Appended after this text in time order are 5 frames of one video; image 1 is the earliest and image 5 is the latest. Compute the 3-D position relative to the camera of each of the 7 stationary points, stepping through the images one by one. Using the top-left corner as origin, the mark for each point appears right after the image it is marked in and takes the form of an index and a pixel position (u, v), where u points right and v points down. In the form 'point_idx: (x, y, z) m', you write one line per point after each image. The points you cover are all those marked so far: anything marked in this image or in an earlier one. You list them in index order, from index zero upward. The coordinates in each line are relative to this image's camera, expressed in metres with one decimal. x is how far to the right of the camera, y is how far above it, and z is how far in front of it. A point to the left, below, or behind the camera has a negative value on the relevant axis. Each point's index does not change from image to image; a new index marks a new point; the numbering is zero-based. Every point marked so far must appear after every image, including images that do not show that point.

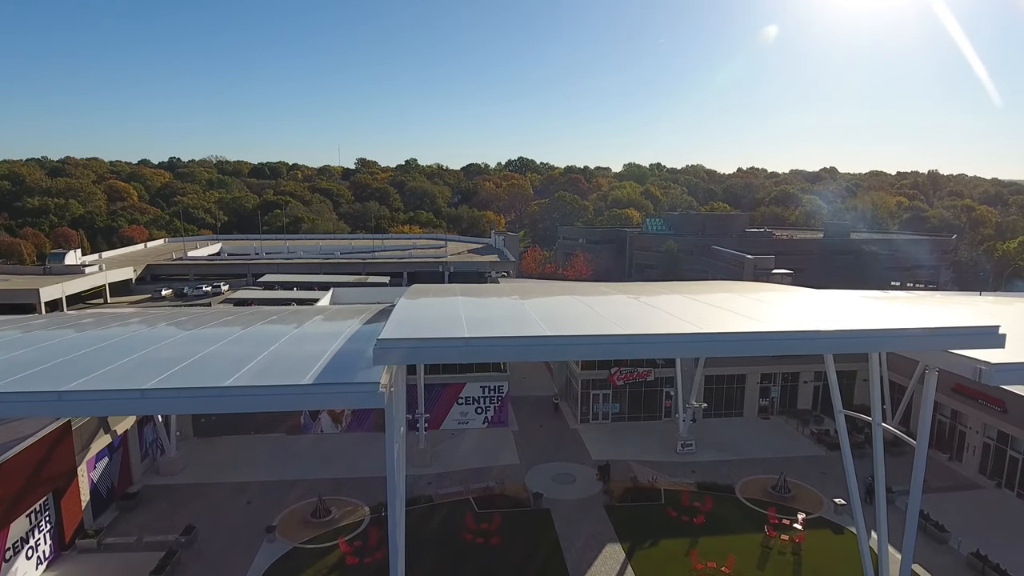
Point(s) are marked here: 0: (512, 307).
0: (0.0, -0.6, +16.2) m
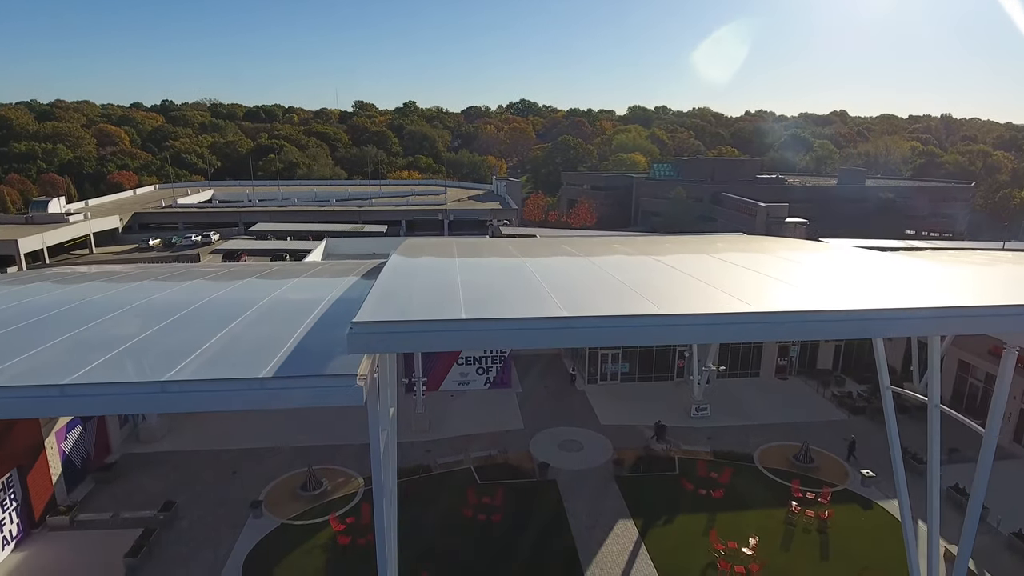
0: (+0.1, +0.4, +14.4) m
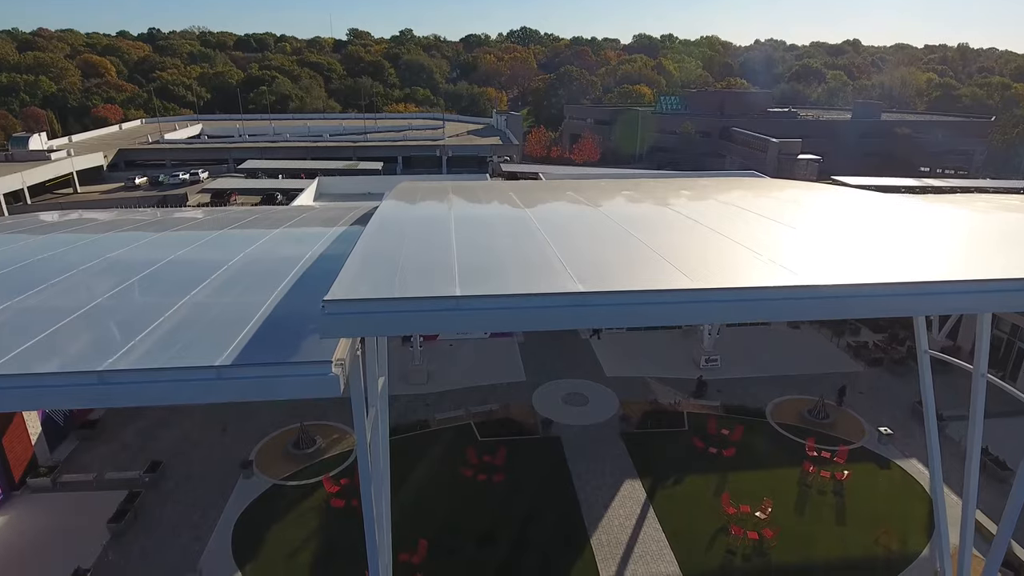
0: (+0.2, +1.4, +13.1) m
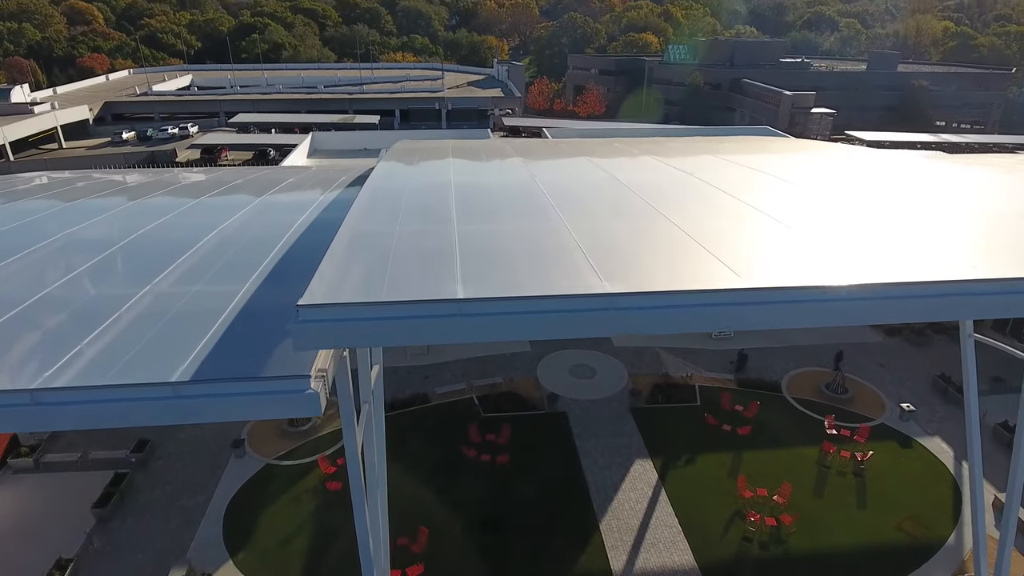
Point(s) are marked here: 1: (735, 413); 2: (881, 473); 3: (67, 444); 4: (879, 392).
0: (+0.3, +1.8, +11.9) m
1: (+5.9, -3.3, +16.7) m
2: (+8.5, -4.2, +14.7) m
3: (-10.9, -3.7, +15.5) m
4: (+10.2, -2.9, +17.7) m
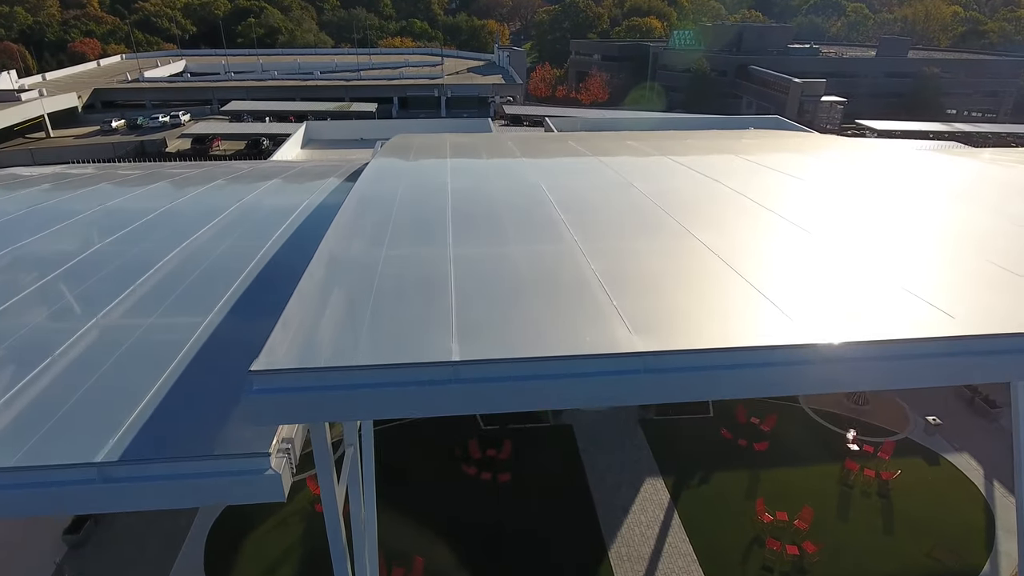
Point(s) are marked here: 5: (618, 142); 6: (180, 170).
0: (+0.4, +1.6, +10.9) m
1: (+5.9, -3.4, +15.8) m
2: (+8.5, -4.4, +13.8) m
3: (-10.8, -3.9, +14.6) m
4: (+10.3, -3.0, +16.8) m
5: (+2.8, +3.7, +16.3) m
6: (-9.3, +3.3, +17.8) m
